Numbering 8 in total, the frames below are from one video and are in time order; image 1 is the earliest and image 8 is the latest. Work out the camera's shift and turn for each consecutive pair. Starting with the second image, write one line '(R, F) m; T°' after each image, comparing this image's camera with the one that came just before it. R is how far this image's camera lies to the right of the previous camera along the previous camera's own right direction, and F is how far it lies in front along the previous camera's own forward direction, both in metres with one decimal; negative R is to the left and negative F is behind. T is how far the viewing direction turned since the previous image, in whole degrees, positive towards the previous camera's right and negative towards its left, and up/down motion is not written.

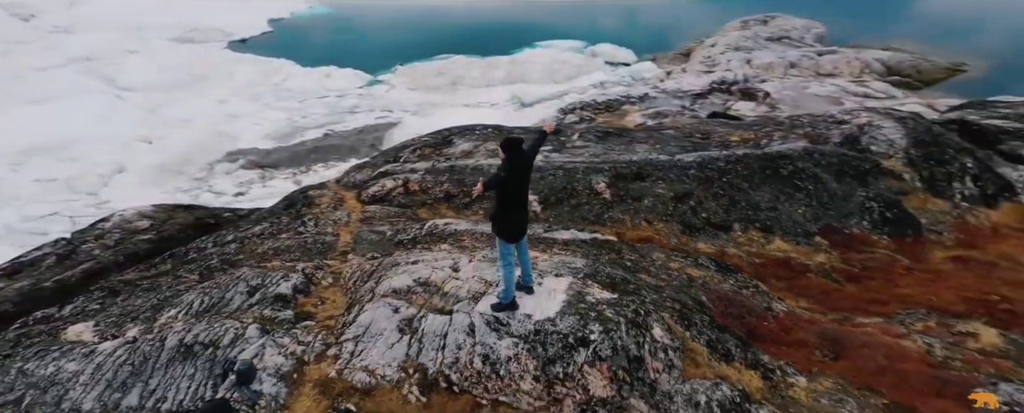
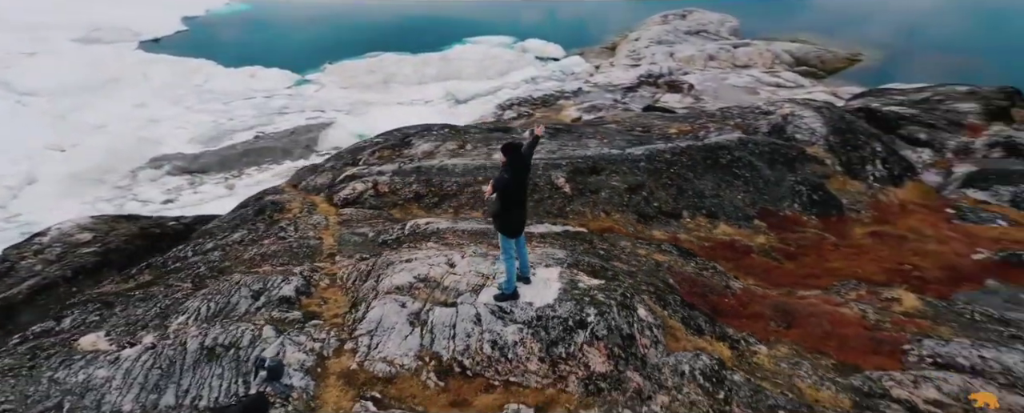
(-1.5, -1.2) m; +6°
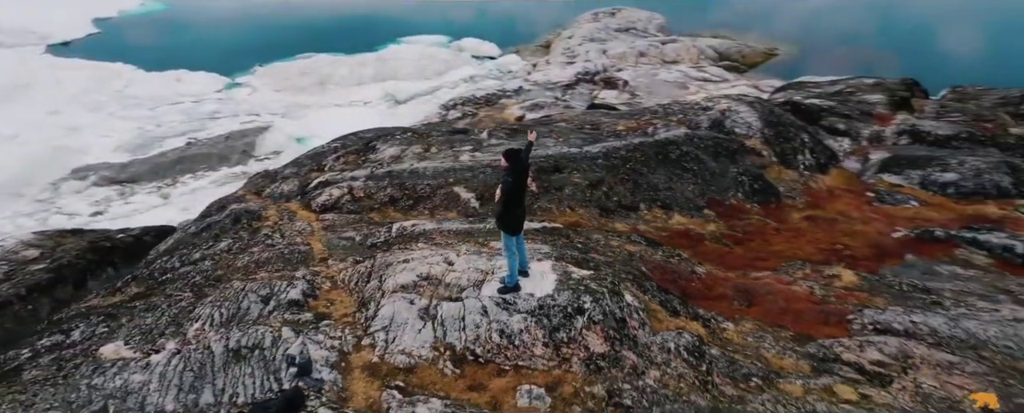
(-1.6, -1.2) m; +6°
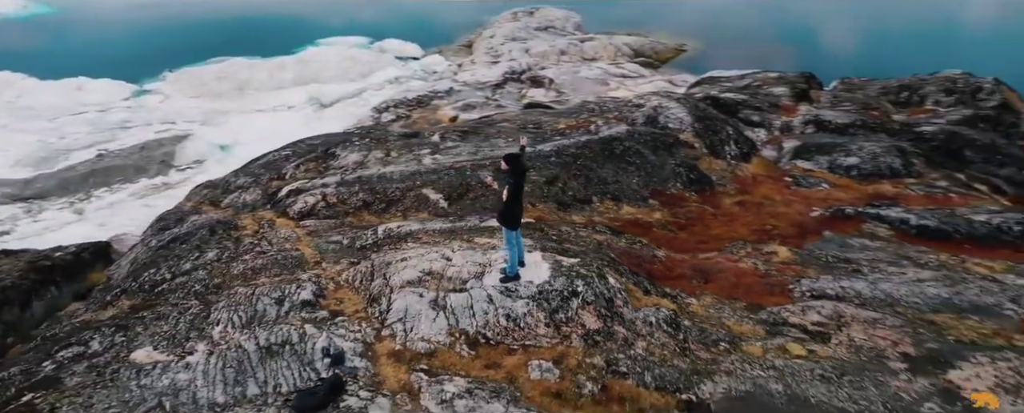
(-2.1, -1.7) m; +7°
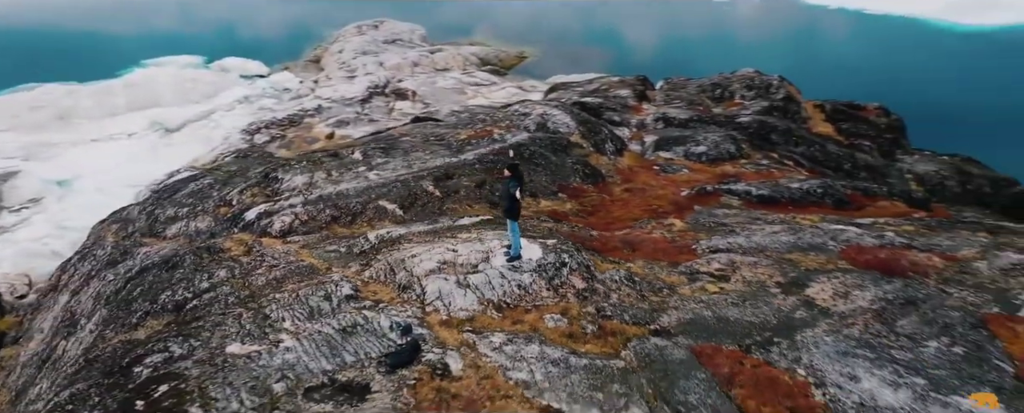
(-5.3, -4.5) m; +14°
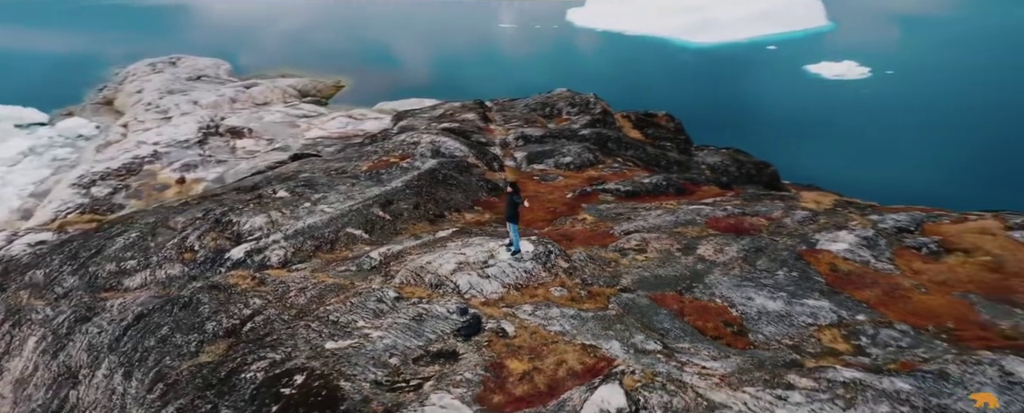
(-8.6, -5.8) m; +17°
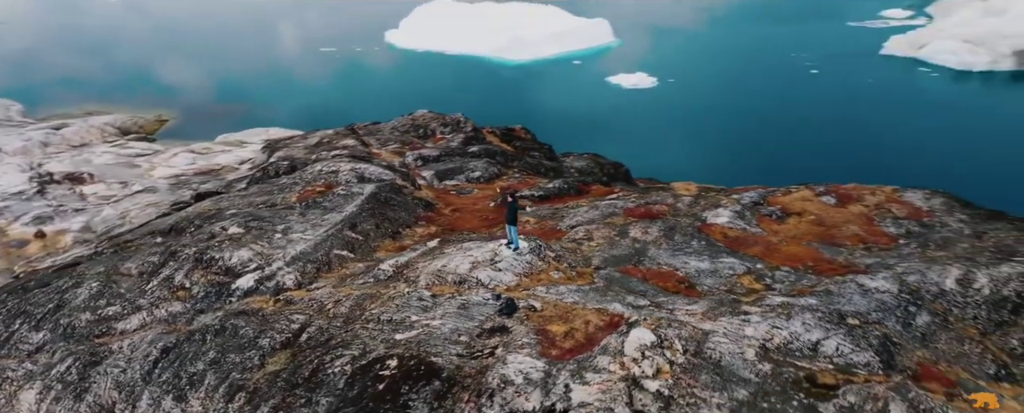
(-9.4, -5.2) m; +16°
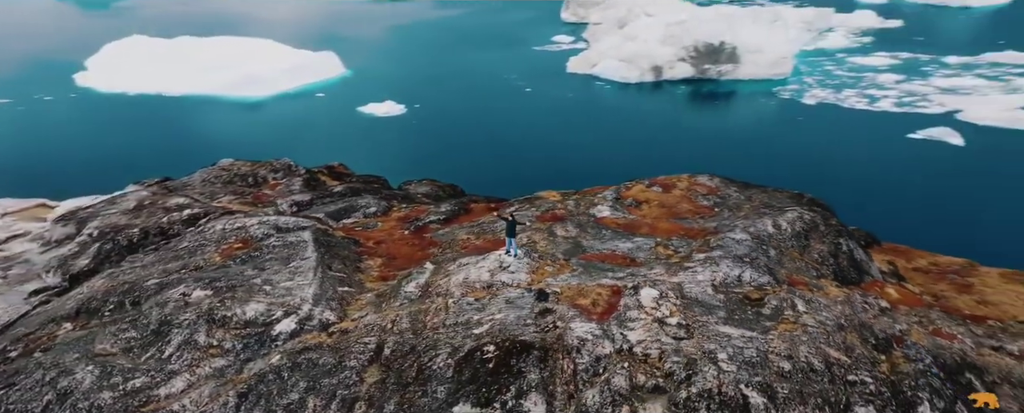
(-16.8, -5.7) m; +23°
